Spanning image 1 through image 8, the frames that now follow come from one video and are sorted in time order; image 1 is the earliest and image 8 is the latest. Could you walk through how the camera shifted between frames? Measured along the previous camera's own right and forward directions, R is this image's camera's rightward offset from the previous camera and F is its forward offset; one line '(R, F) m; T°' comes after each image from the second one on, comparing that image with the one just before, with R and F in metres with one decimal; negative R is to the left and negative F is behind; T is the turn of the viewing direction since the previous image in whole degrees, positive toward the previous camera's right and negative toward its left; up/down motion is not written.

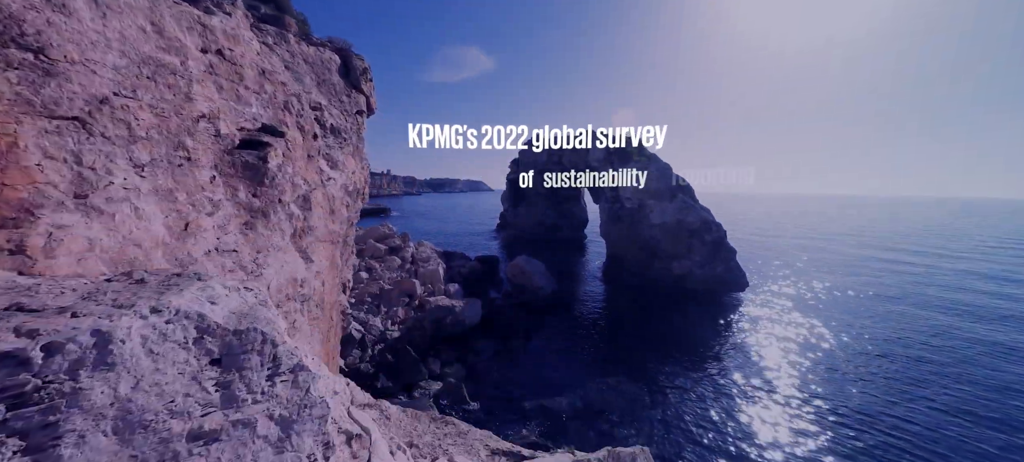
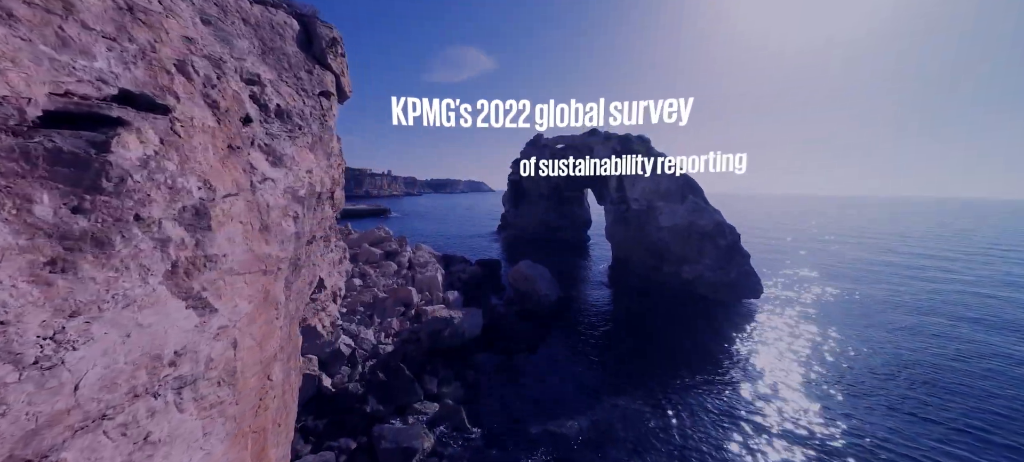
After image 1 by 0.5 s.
(-0.1, +1.6) m; 0°
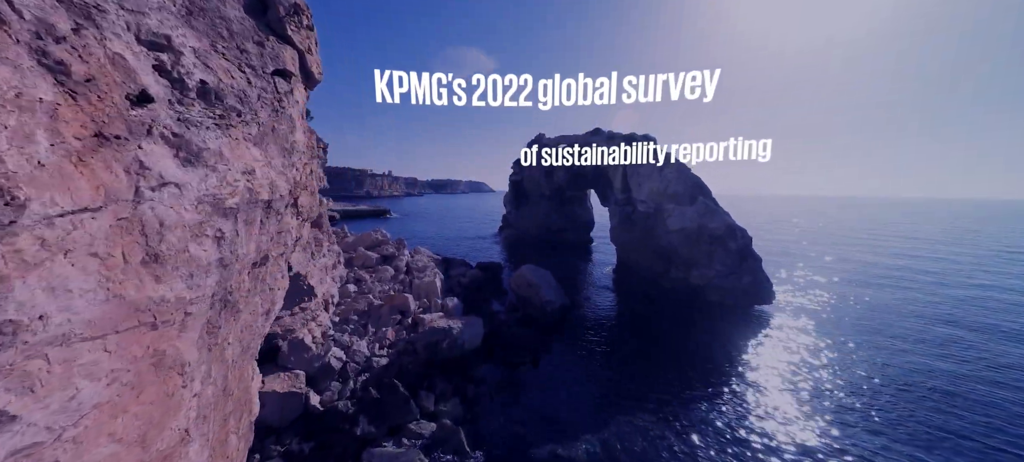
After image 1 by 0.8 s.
(-0.1, +1.2) m; 0°
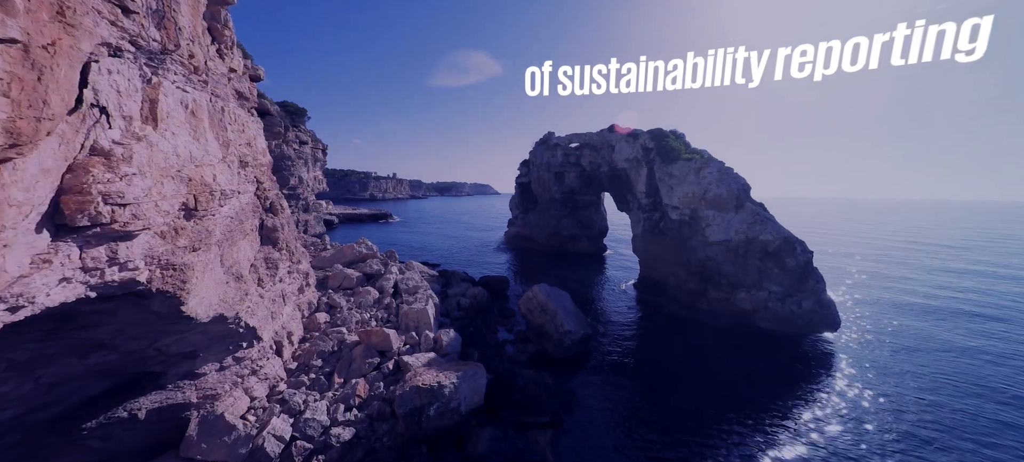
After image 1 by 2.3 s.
(-0.3, +4.7) m; -1°
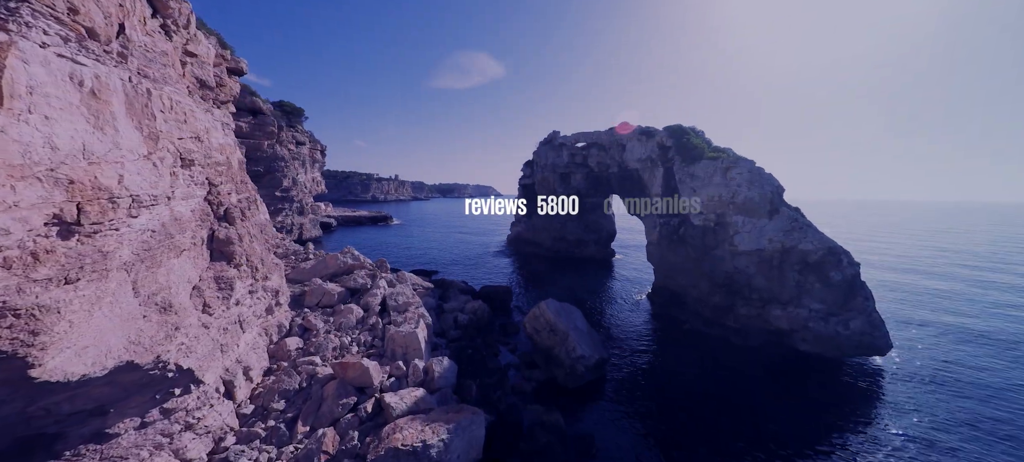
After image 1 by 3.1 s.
(-0.1, +2.8) m; 0°
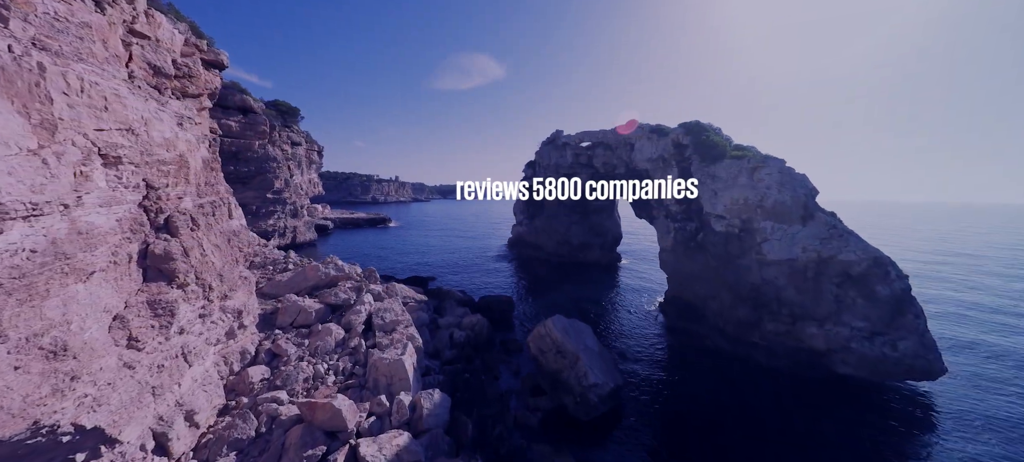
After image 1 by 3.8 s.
(-0.1, +2.3) m; 0°
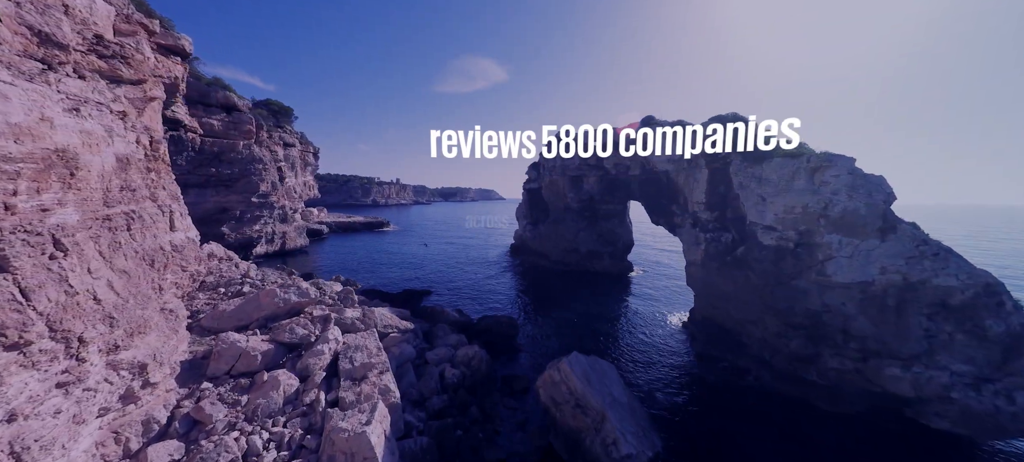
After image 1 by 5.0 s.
(-0.1, +3.8) m; 0°
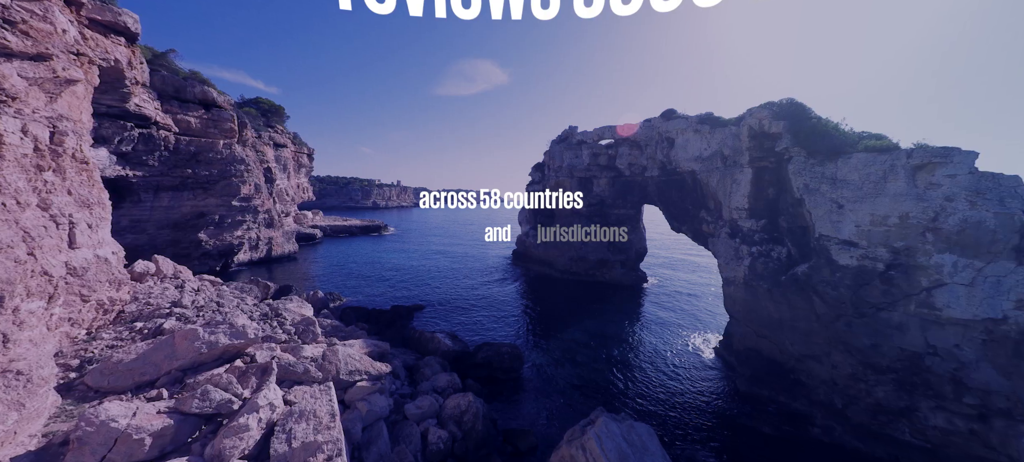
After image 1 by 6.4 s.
(-0.1, +4.0) m; 0°
